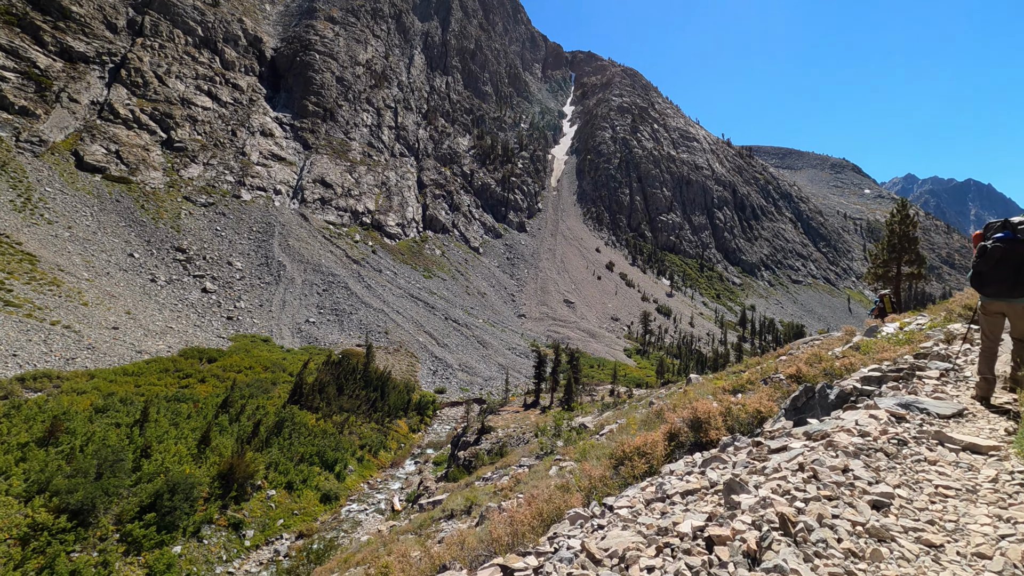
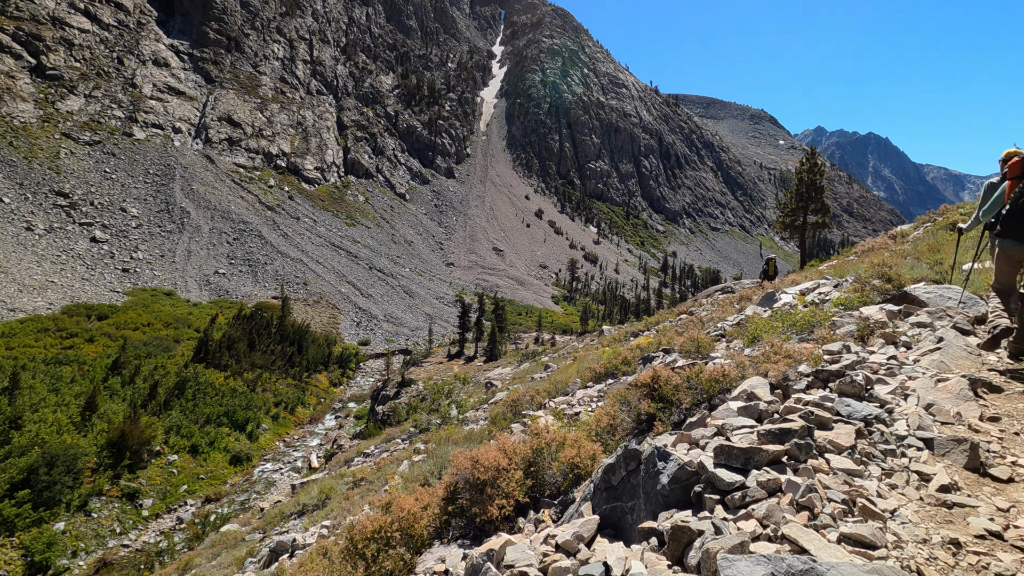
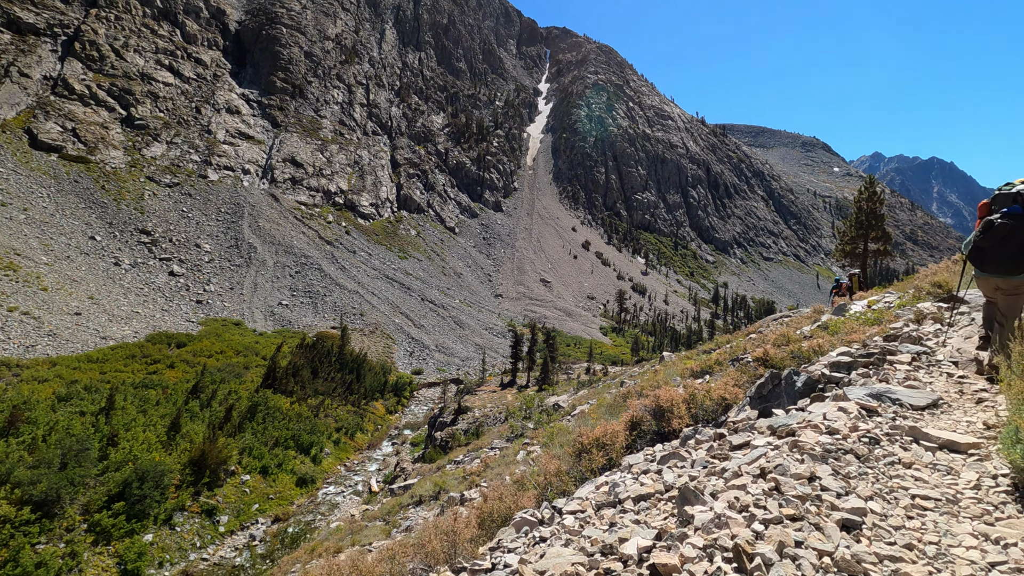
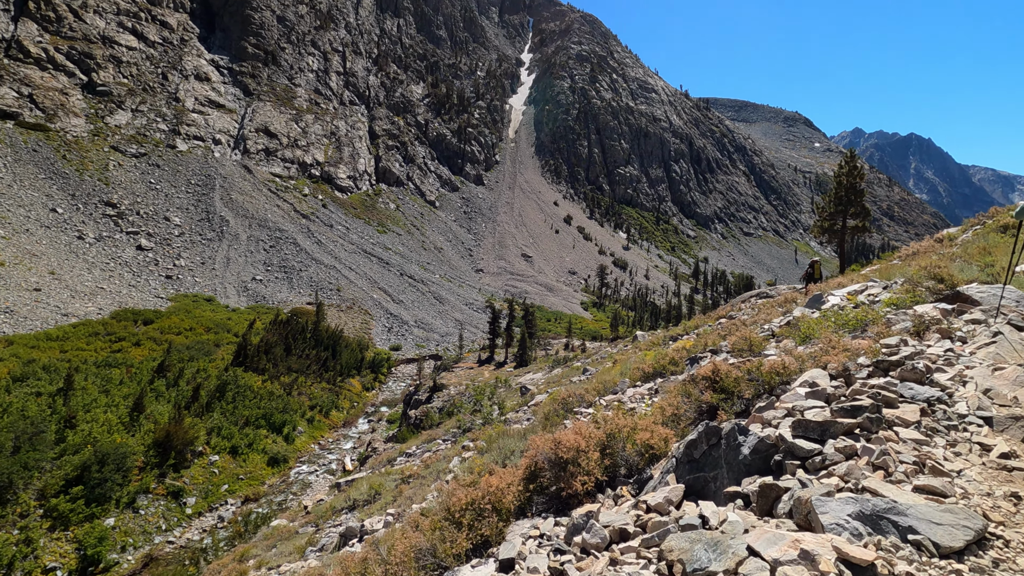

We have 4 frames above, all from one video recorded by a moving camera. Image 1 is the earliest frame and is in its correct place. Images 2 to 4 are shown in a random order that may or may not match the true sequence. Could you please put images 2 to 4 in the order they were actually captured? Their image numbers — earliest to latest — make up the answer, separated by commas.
3, 4, 2
